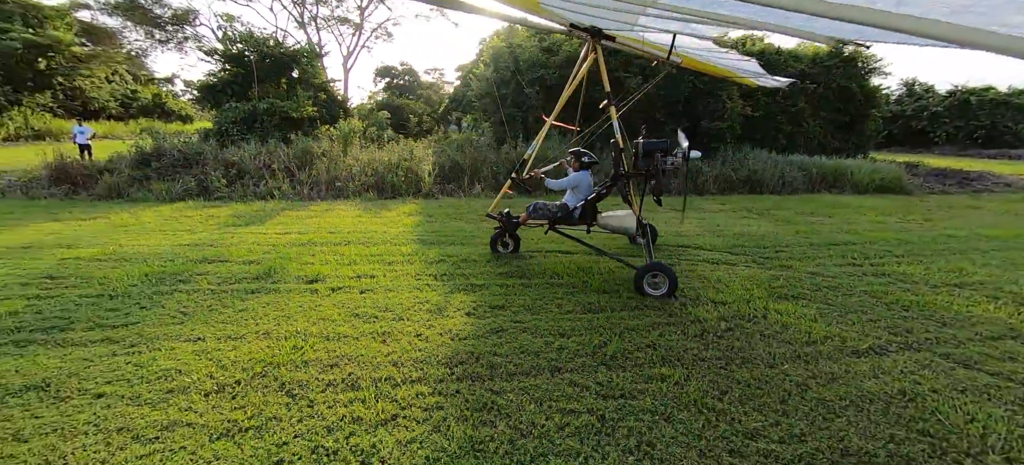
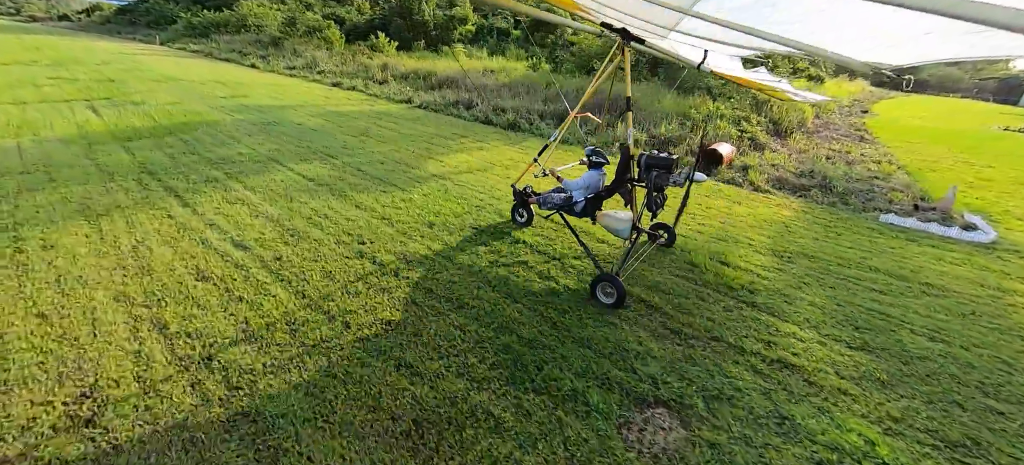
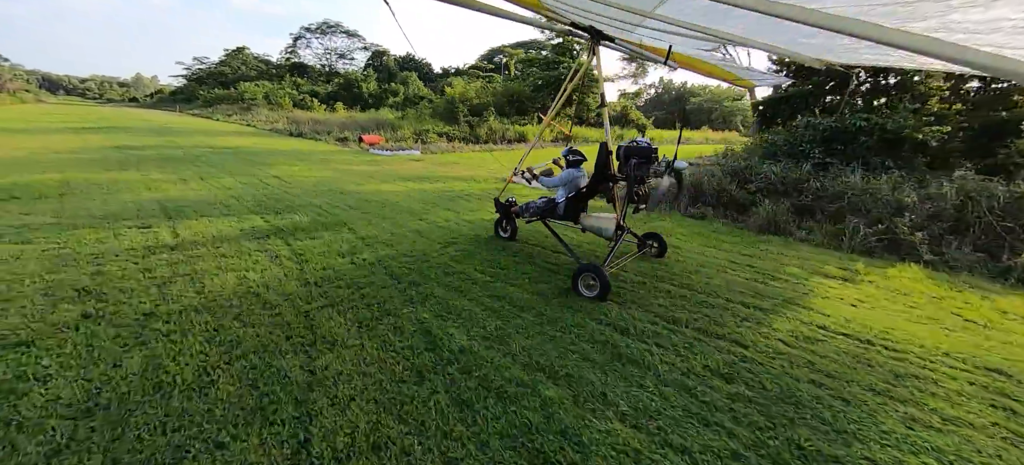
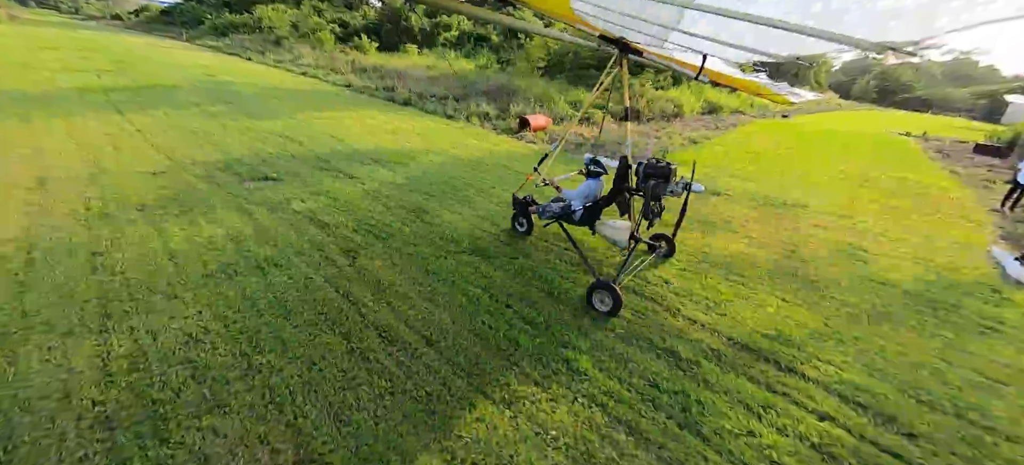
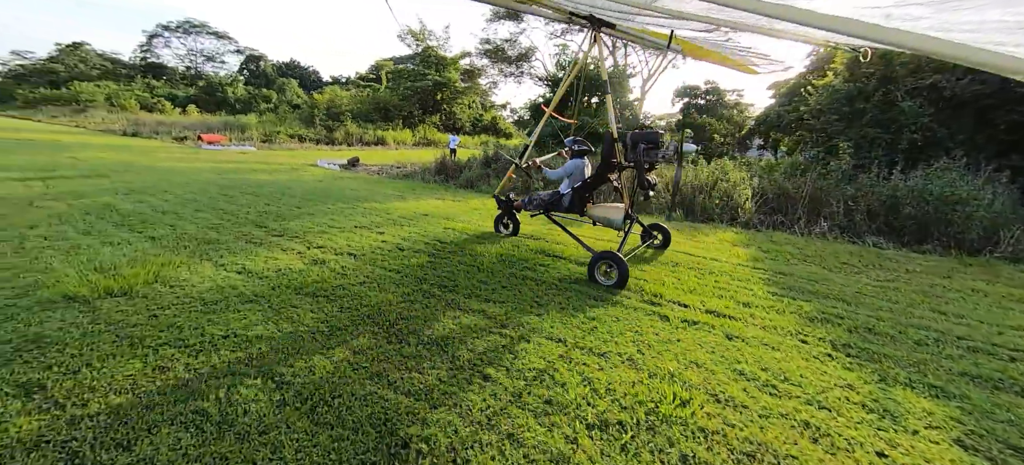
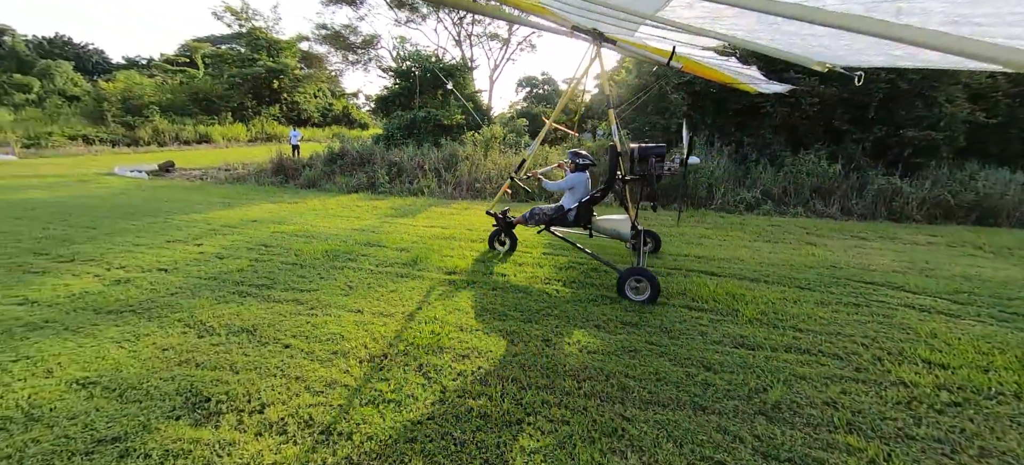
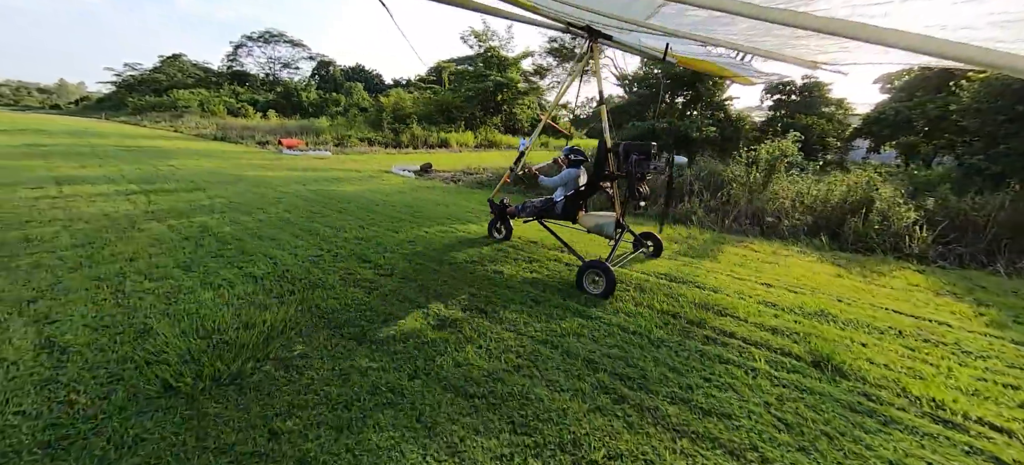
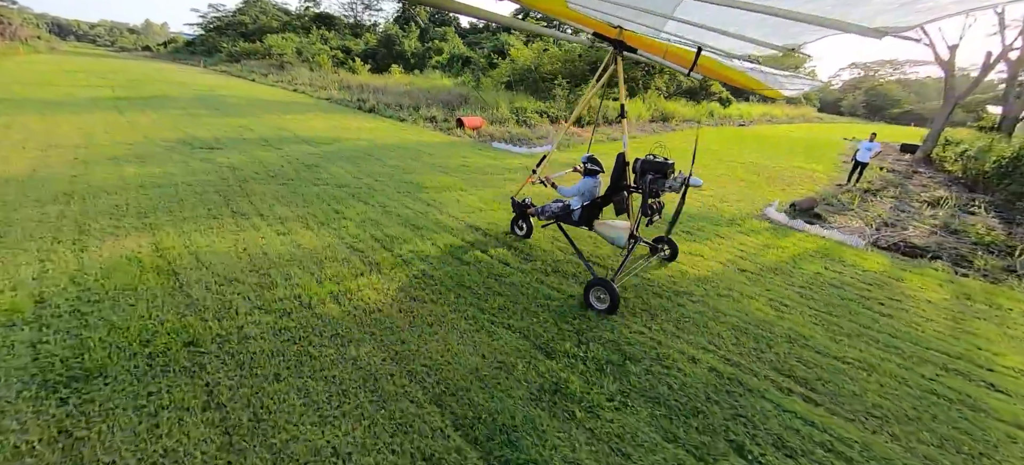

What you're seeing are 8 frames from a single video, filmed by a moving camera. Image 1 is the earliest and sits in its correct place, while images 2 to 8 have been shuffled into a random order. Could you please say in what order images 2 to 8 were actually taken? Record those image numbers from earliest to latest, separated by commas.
6, 5, 7, 3, 8, 4, 2
